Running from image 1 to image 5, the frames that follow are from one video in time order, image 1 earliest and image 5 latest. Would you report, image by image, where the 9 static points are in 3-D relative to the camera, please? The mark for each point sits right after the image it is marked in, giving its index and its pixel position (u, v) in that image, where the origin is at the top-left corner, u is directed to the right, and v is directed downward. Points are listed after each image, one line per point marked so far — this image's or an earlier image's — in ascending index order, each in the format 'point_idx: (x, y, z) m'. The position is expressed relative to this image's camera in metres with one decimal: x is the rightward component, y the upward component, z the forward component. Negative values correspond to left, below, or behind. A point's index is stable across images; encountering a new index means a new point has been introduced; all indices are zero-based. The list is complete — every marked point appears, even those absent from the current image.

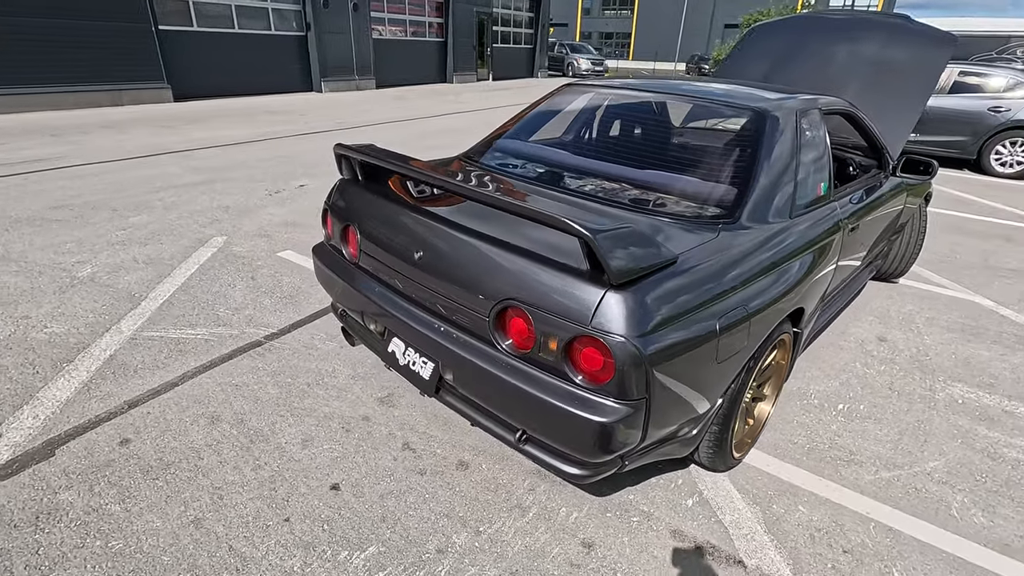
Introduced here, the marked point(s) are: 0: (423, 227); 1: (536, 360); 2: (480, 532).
0: (-0.3, +0.2, +1.8) m
1: (+0.1, -0.2, +1.6) m
2: (-0.1, -0.8, +1.8) m
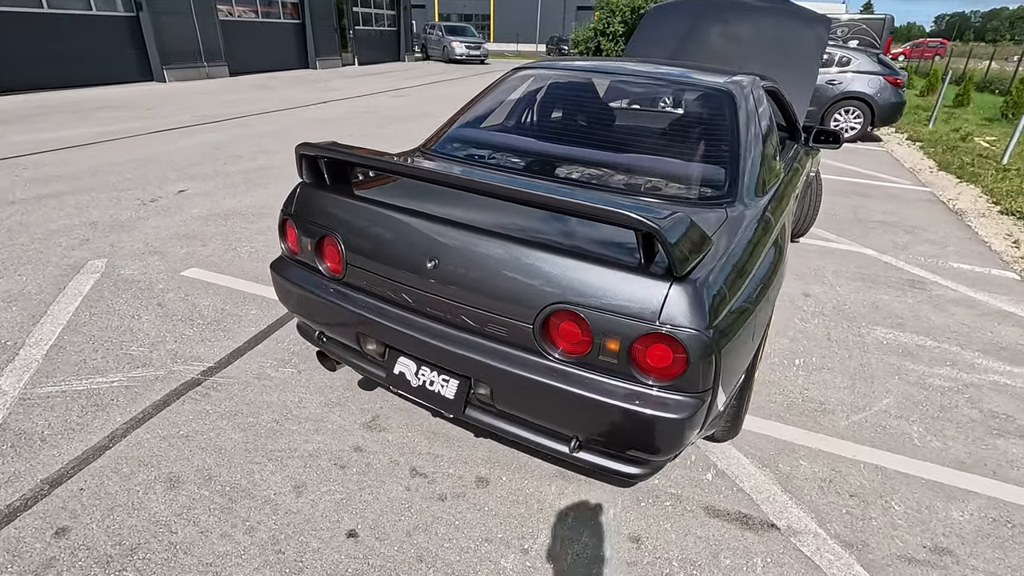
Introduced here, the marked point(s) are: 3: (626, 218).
0: (-0.2, +0.2, +1.6) m
1: (+0.2, -0.2, +1.5) m
2: (+0.1, -0.9, +1.7) m
3: (+0.4, +0.2, +1.4) m
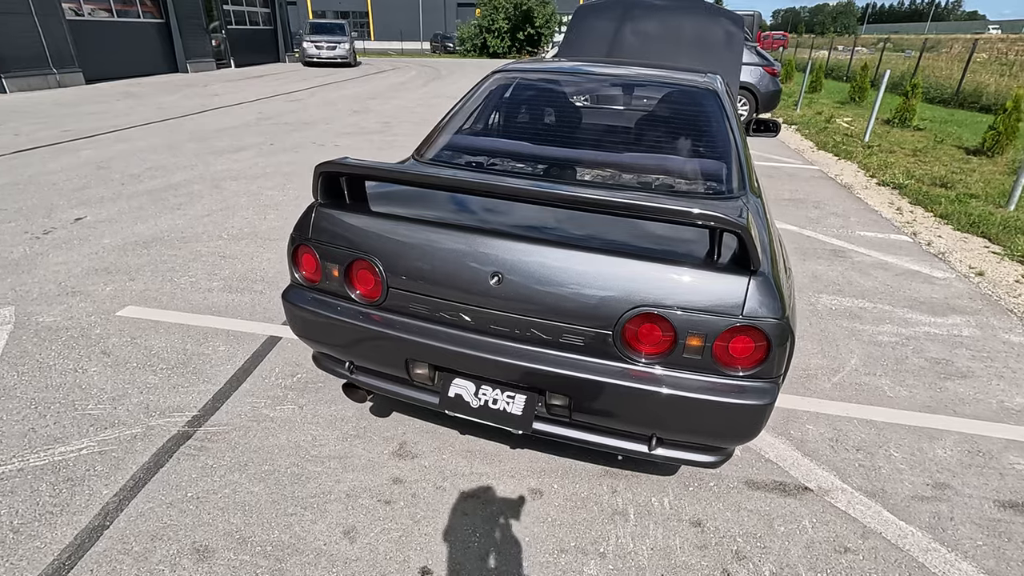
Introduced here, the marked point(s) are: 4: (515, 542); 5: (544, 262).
0: (0.0, +0.1, +1.6) m
1: (+0.5, -0.2, +1.5) m
2: (+0.3, -0.9, +1.7) m
3: (+0.6, +0.2, +1.4) m
4: (-0.1, -0.8, +1.8) m
5: (+0.1, +0.1, +1.5) m
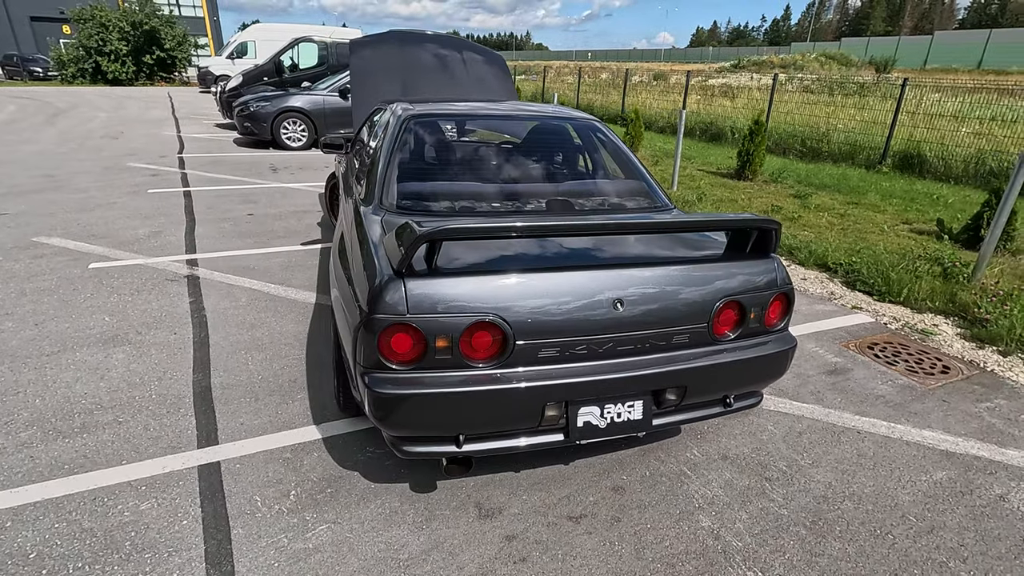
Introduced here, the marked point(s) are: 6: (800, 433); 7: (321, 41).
0: (+0.3, 0.0, +1.8) m
1: (+0.8, -0.2, +2.0) m
2: (+0.7, -0.9, +2.1) m
3: (+0.9, +0.2, +2.0) m
4: (+0.3, -0.9, +2.0) m
5: (+0.5, 0.0, +1.8) m
6: (+1.4, -0.7, +2.6) m
7: (-4.3, +5.5, +11.8) m
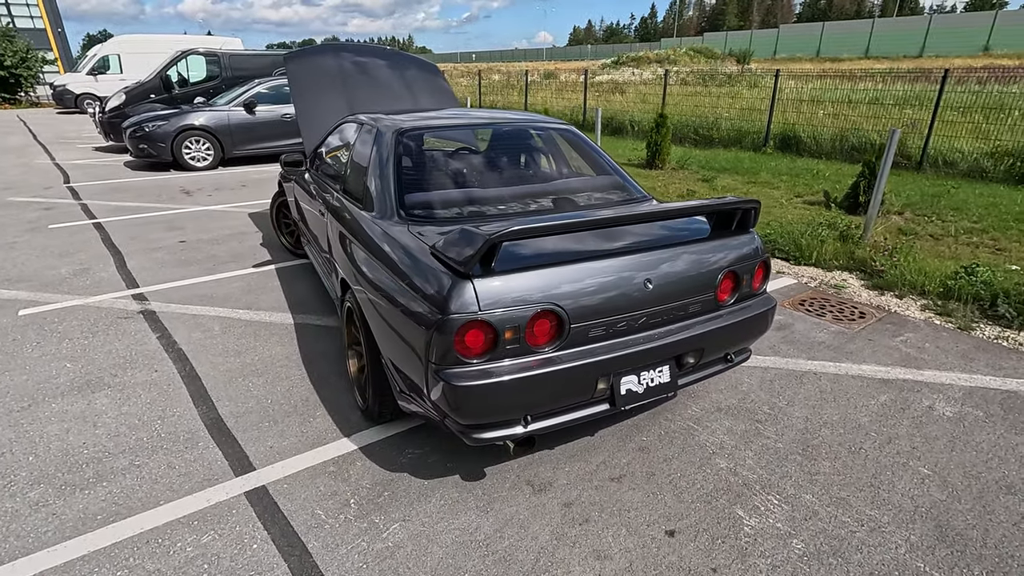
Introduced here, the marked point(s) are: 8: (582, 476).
0: (+0.5, +0.1, +2.0) m
1: (+1.0, -0.1, +2.3) m
2: (+0.9, -0.8, +2.4) m
3: (+0.9, +0.4, +2.3) m
4: (+0.5, -0.8, +2.2) m
5: (+0.6, +0.1, +2.1) m
6: (+1.5, -0.5, +3.0) m
7: (-6.3, +4.9, +11.1) m
8: (+0.3, -0.8, +2.3) m
